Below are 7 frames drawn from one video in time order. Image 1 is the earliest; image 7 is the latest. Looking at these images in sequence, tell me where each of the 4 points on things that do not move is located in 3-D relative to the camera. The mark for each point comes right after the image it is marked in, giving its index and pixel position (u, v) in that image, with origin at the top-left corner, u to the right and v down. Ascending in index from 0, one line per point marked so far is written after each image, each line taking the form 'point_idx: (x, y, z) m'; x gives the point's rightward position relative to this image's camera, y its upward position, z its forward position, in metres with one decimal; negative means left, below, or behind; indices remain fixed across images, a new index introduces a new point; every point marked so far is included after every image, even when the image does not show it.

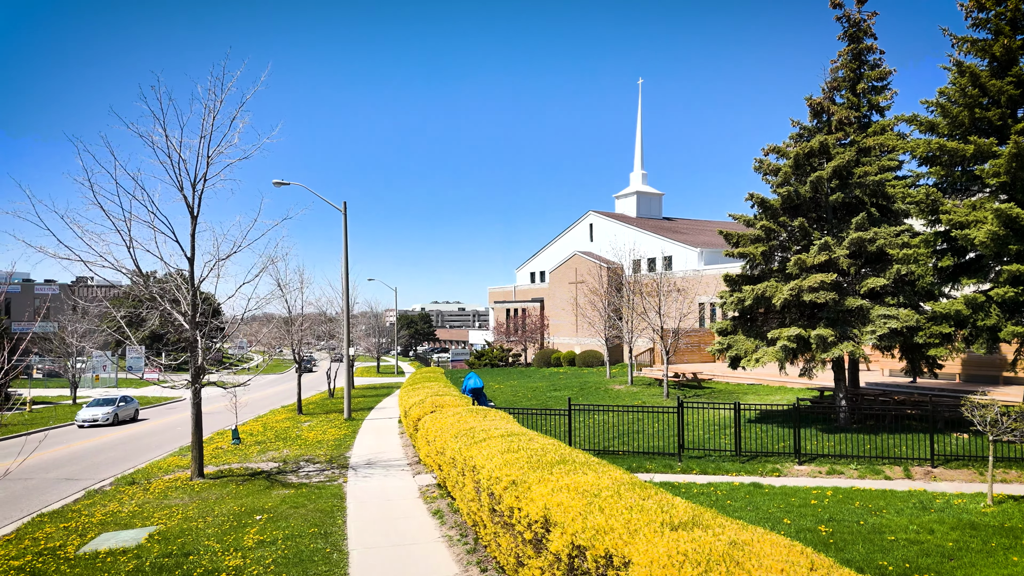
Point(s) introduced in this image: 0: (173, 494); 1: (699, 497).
0: (-6.5, -4.0, +11.7) m
1: (+2.8, -3.2, +9.4) m
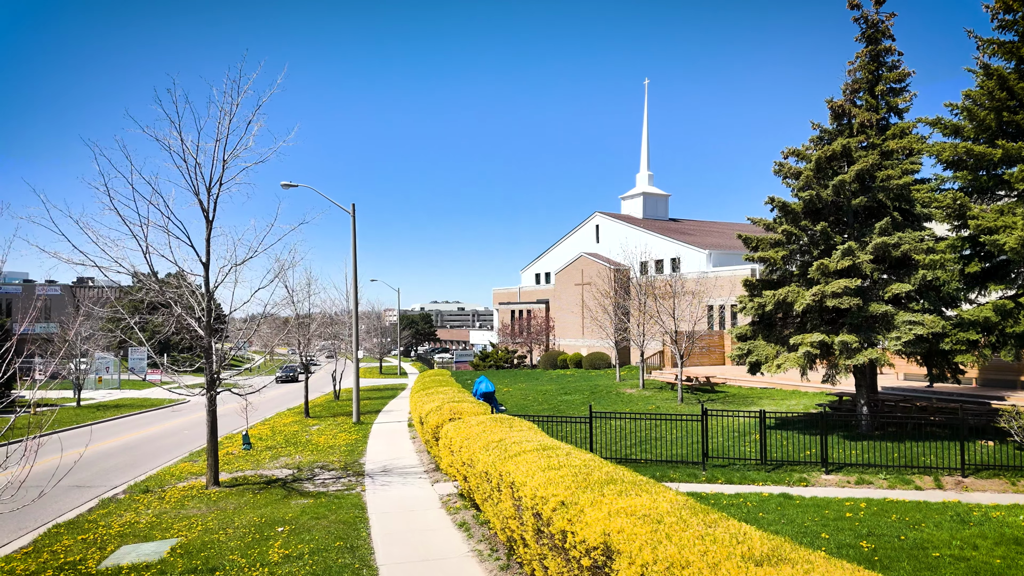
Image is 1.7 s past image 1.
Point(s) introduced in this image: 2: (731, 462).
0: (-6.1, -4.1, +11.5) m
1: (+3.3, -3.3, +9.2) m
2: (+4.3, -3.4, +12.0) m
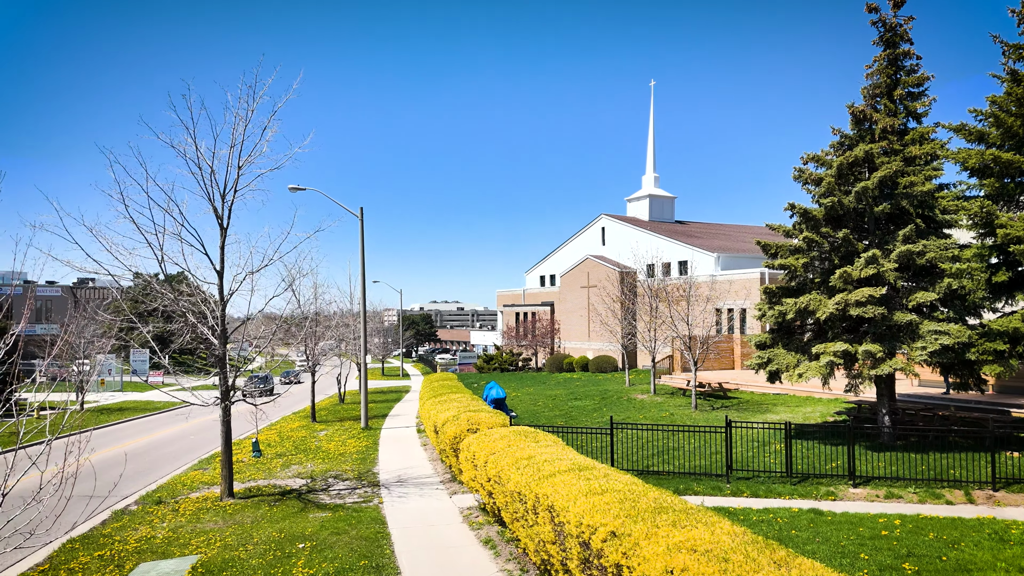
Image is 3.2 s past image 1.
0: (-5.7, -4.3, +11.3) m
1: (+3.7, -3.5, +9.0) m
2: (+4.7, -3.6, +11.8) m
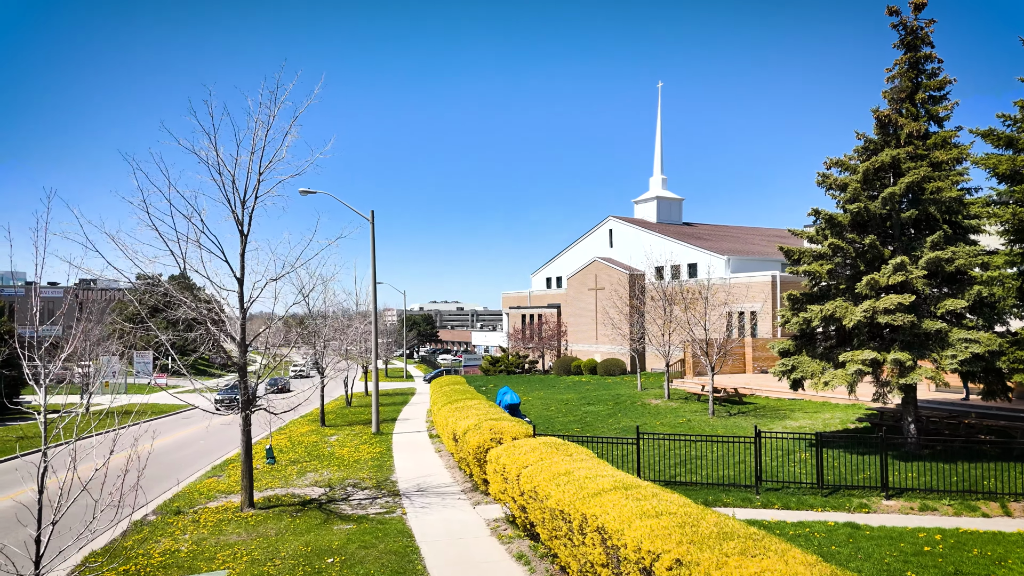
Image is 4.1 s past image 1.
0: (-5.2, -4.4, +11.2) m
1: (+4.2, -3.7, +8.9) m
2: (+5.2, -3.7, +11.6) m
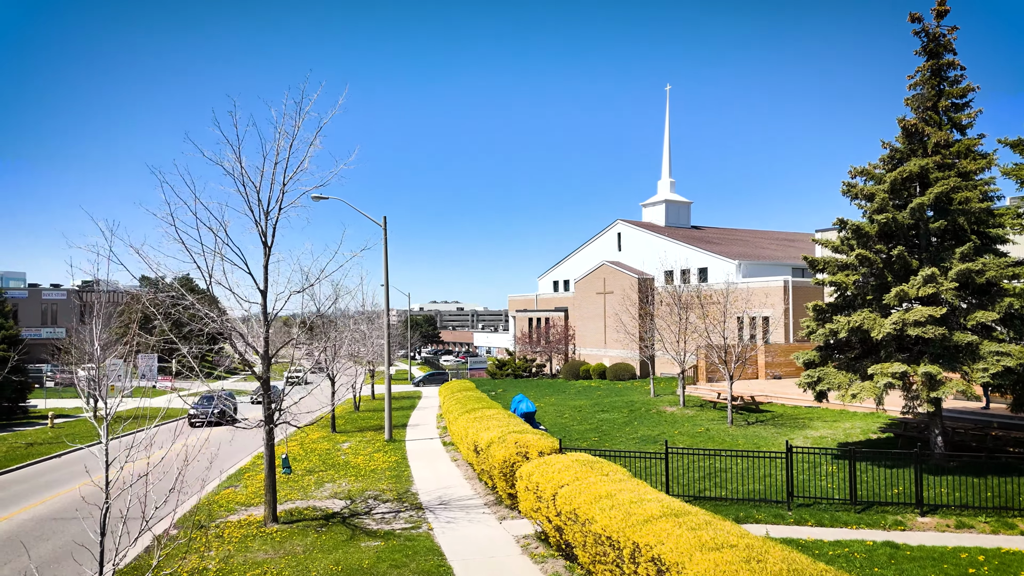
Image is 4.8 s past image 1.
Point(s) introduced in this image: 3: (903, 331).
0: (-4.7, -4.7, +11.0) m
1: (+4.7, -3.9, +8.7) m
2: (+5.7, -4.0, +11.5) m
3: (+8.4, -0.9, +13.0) m
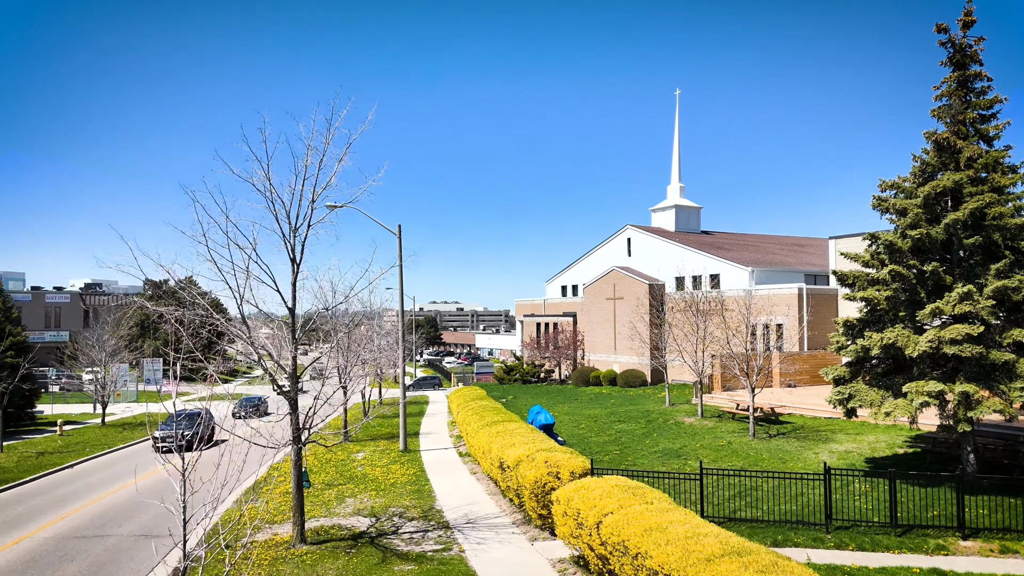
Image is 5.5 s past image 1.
0: (-4.0, -5.0, +10.9) m
1: (+5.3, -4.3, +8.6) m
2: (+6.4, -4.3, +11.3) m
3: (+9.0, -1.3, +12.9) m
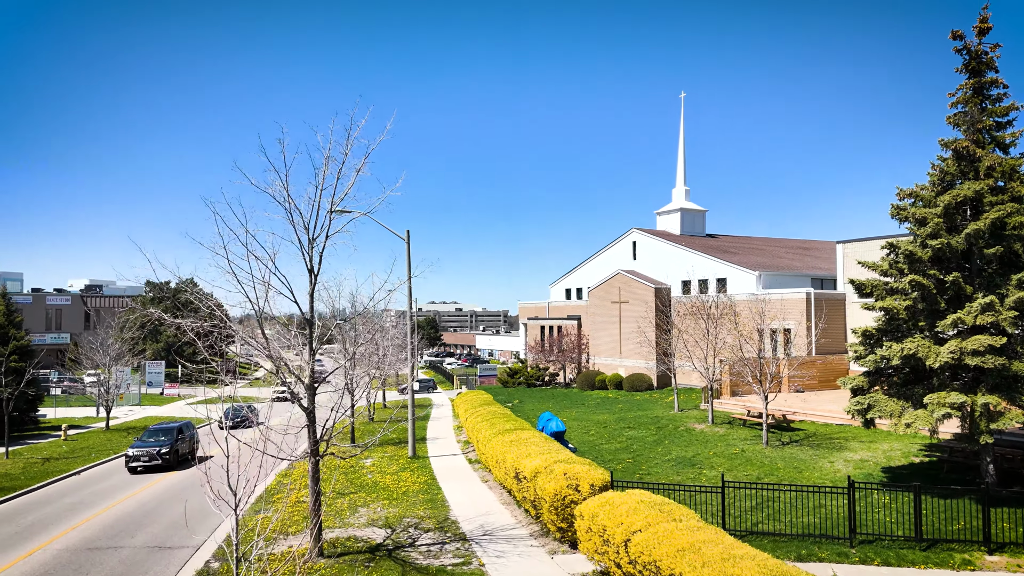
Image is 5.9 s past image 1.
0: (-3.7, -5.2, +10.8) m
1: (+5.7, -4.5, +8.5) m
2: (+6.7, -4.6, +11.2) m
3: (+9.4, -1.5, +12.8) m
